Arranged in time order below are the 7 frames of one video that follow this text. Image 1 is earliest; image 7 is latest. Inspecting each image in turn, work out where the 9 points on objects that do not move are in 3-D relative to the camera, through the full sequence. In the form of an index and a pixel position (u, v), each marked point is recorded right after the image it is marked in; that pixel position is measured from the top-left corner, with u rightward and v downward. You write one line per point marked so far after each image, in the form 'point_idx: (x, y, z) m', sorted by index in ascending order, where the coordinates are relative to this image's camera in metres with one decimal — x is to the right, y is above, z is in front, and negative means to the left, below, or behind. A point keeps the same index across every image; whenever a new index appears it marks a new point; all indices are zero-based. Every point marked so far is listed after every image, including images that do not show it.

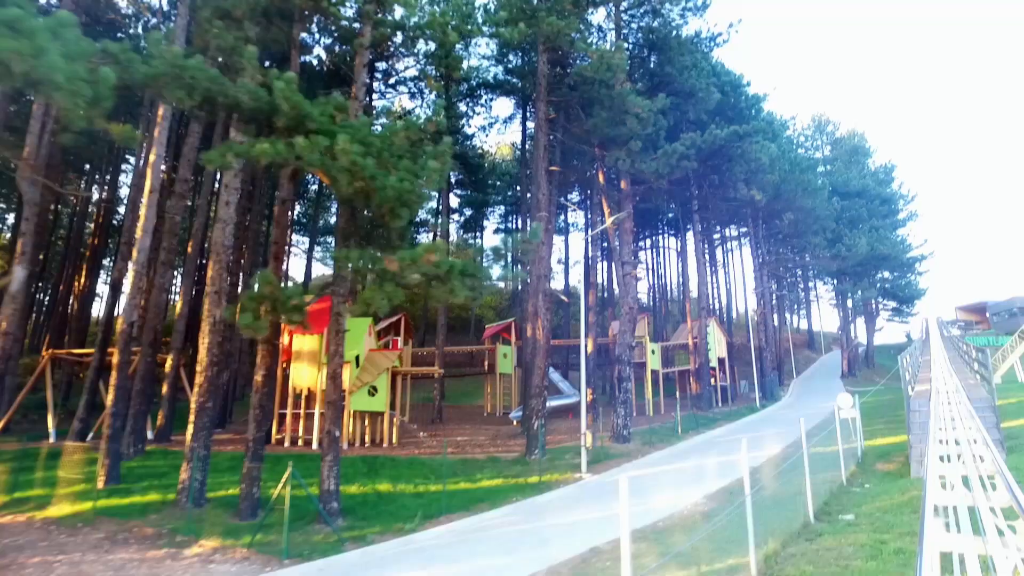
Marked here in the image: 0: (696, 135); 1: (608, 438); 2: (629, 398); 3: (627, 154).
0: (+5.1, +4.3, +19.7) m
1: (+2.6, -4.2, +19.5) m
2: (+3.2, -3.1, +19.3) m
3: (+3.0, +3.6, +18.9) m
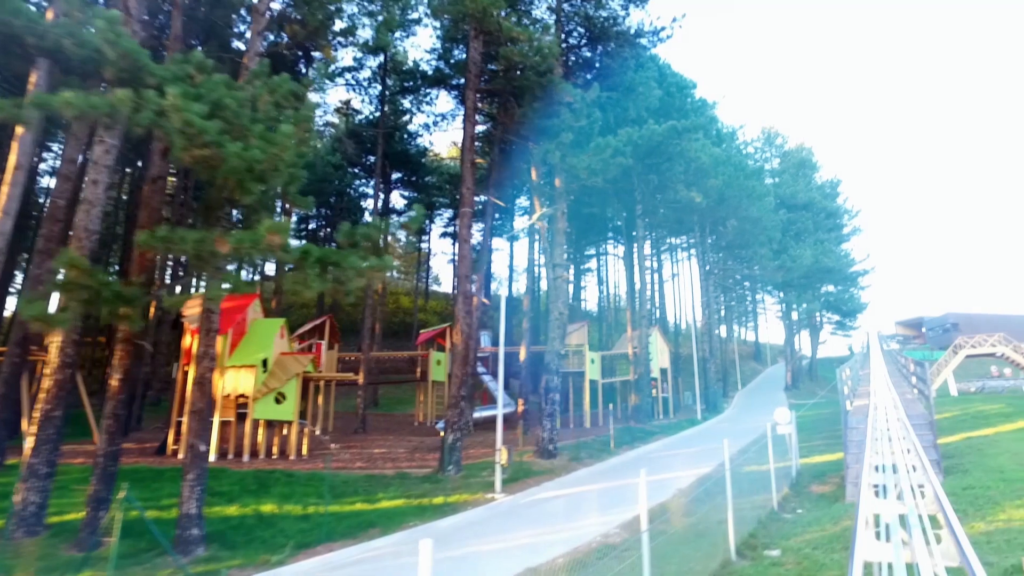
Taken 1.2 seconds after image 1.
0: (+3.2, +4.2, +18.5) m
1: (+0.4, -4.3, +18.2) m
2: (+1.1, -3.2, +18.0) m
3: (+1.1, +3.6, +17.6) m
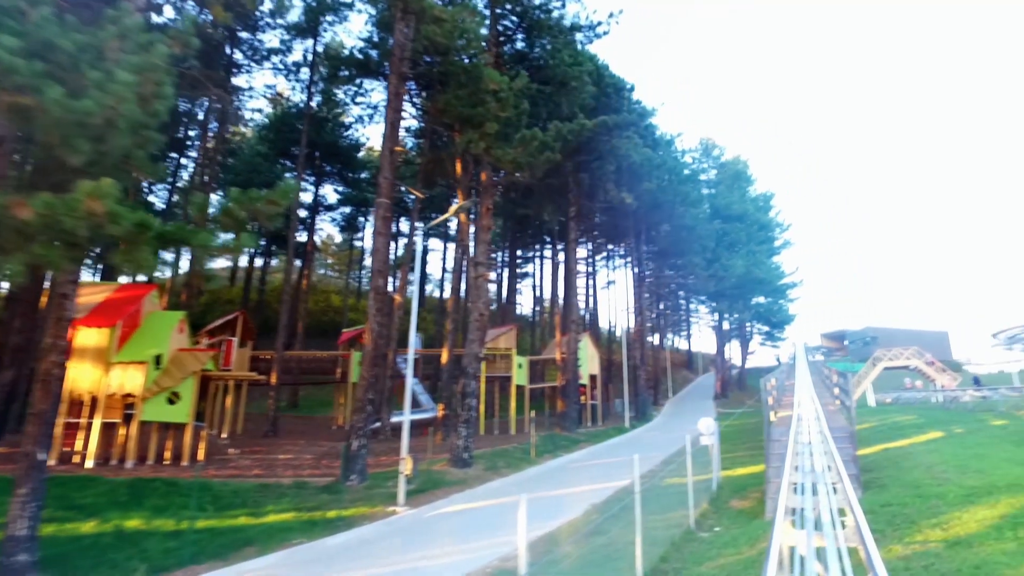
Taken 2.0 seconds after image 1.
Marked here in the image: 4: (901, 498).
0: (+1.3, +4.1, +17.8) m
1: (-1.7, -4.2, +17.1) m
2: (-1.0, -3.1, +17.0) m
3: (-0.7, +3.6, +16.7) m
4: (+5.9, -3.2, +10.6) m
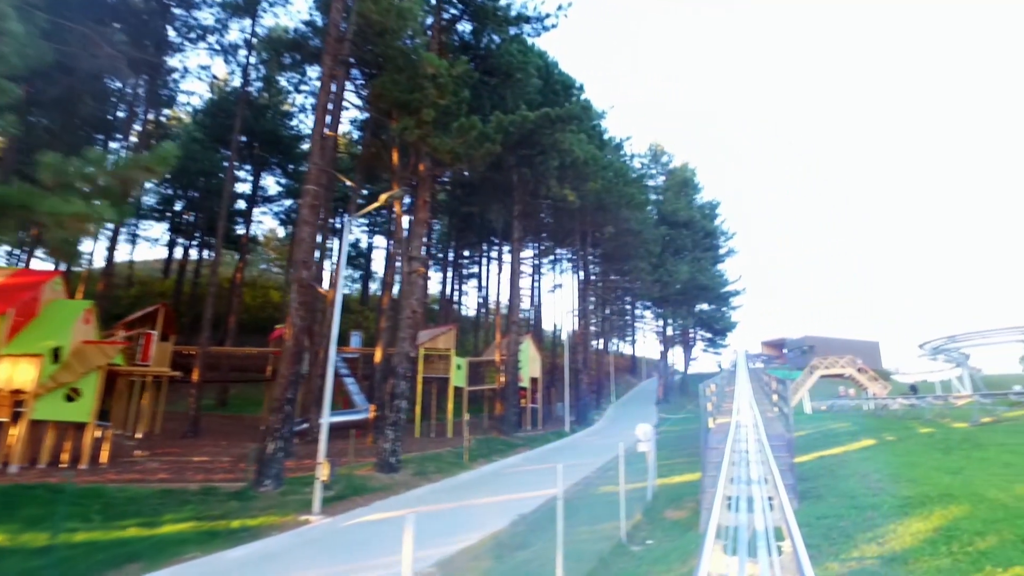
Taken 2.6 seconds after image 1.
0: (-0.2, +4.2, +17.1) m
1: (-3.3, -4.1, +16.1) m
2: (-2.6, -3.0, +16.1) m
3: (-2.1, +3.7, +15.8) m
4: (+4.7, -3.3, +10.2) m
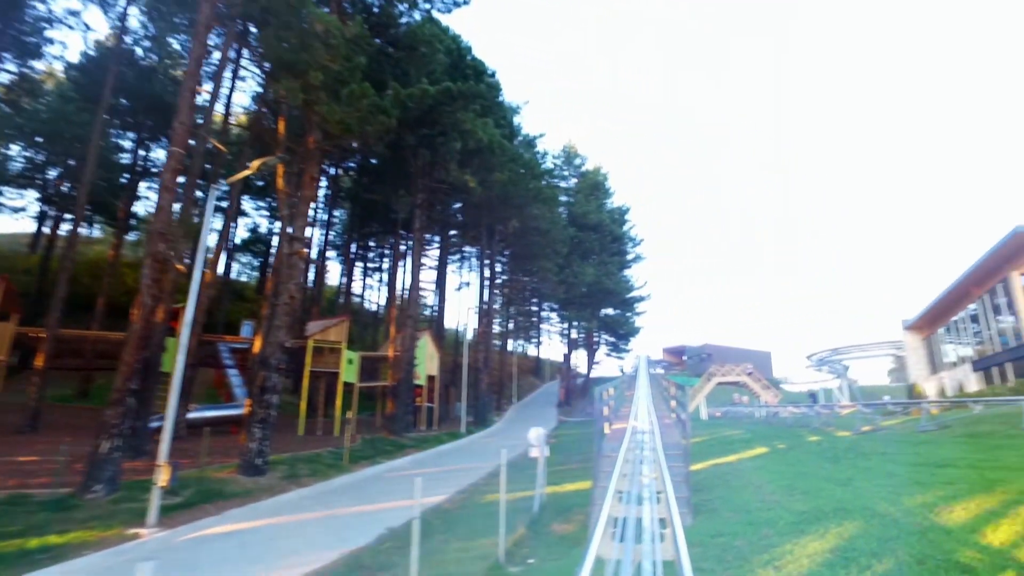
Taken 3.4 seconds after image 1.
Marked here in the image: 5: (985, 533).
0: (-2.4, +4.4, +15.7) m
1: (-5.8, -3.7, +14.4) m
2: (-5.0, -2.7, +14.5) m
3: (-4.2, +4.0, +14.3) m
4: (+3.0, -3.3, +9.6) m
5: (+5.5, -2.8, +8.1) m
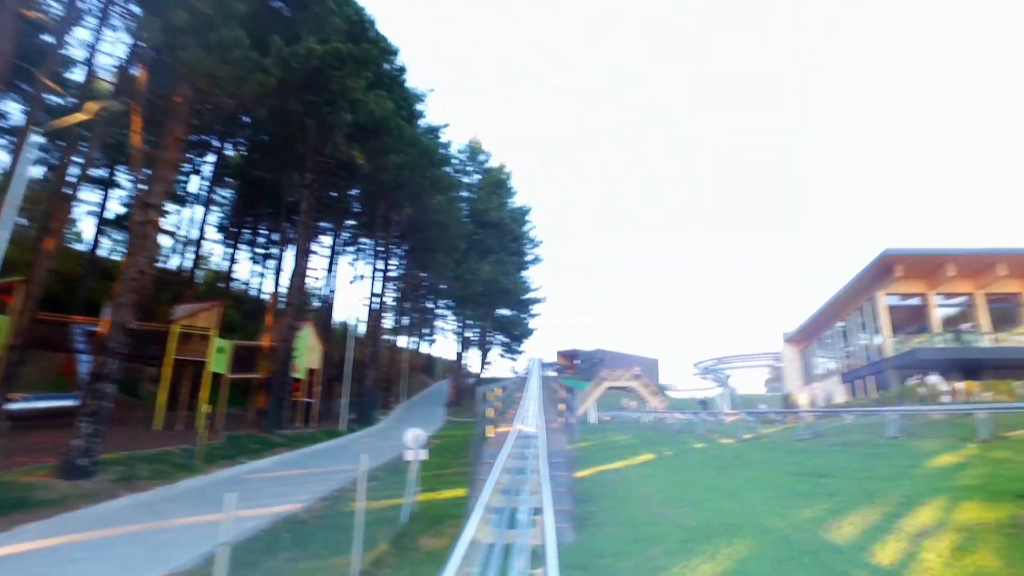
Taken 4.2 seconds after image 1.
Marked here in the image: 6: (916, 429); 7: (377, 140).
0: (-4.5, +4.8, +14.1) m
1: (-8.1, -3.1, +12.3) m
2: (-7.3, -2.1, +12.5) m
3: (-6.1, +4.5, +12.4) m
4: (+1.3, -3.2, +8.7) m
5: (+4.0, -2.9, +7.7) m
6: (+8.9, -3.1, +15.6) m
7: (-3.6, +3.9, +19.2) m
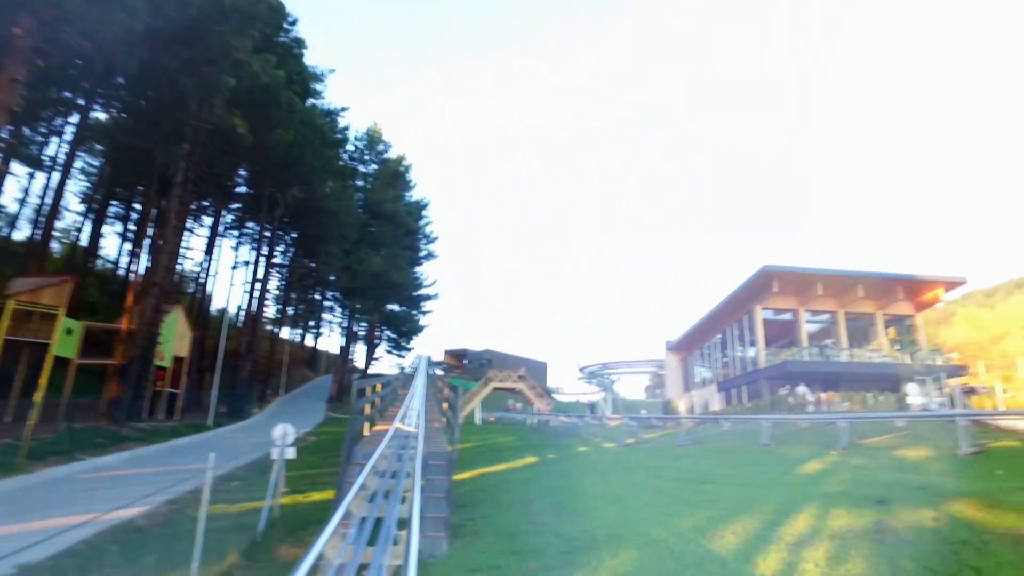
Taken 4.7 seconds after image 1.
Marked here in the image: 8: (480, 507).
0: (-6.3, +5.3, +12.6) m
1: (-10.0, -2.5, +10.2) m
2: (-9.2, -1.5, +10.5) m
3: (-7.6, +5.0, +10.6) m
4: (-0.2, -3.1, +8.1) m
5: (+2.6, -2.9, +7.5) m
6: (+6.3, -3.4, +16.0) m
7: (-6.2, +4.3, +17.8) m
8: (-0.4, -3.3, +10.7) m
